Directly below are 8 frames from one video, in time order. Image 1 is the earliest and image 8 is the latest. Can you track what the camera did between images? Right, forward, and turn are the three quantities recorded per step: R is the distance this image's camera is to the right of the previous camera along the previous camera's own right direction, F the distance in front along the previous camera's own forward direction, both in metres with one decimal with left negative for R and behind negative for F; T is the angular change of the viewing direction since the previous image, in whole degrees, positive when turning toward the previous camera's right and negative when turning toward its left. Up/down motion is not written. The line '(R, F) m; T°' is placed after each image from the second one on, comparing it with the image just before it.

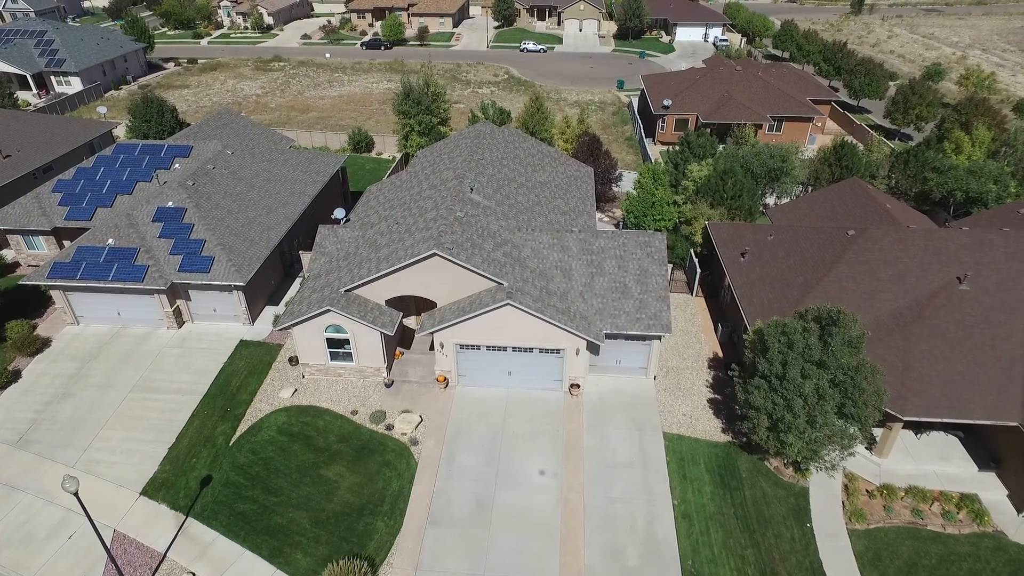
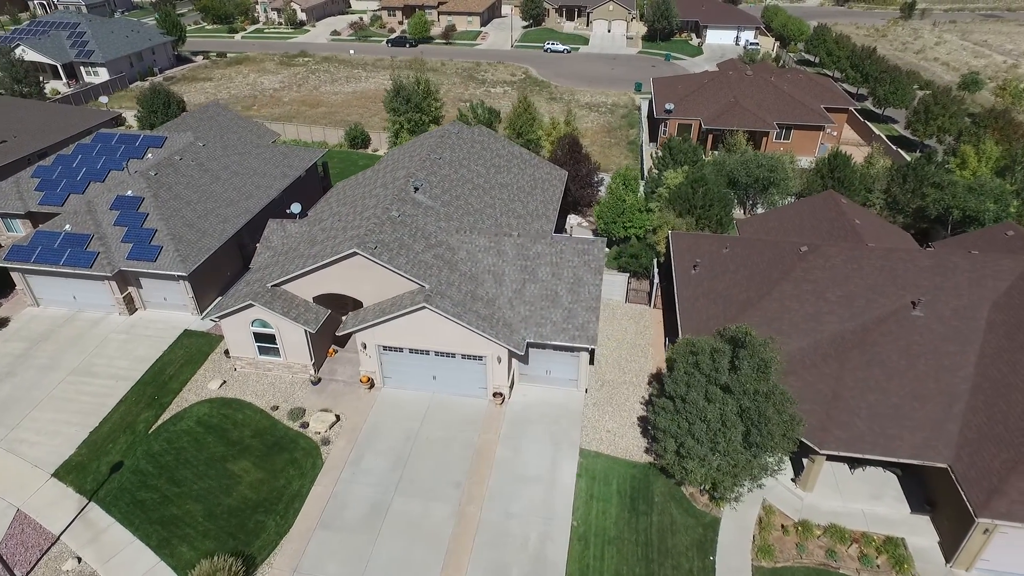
(+4.2, +0.7) m; -4°
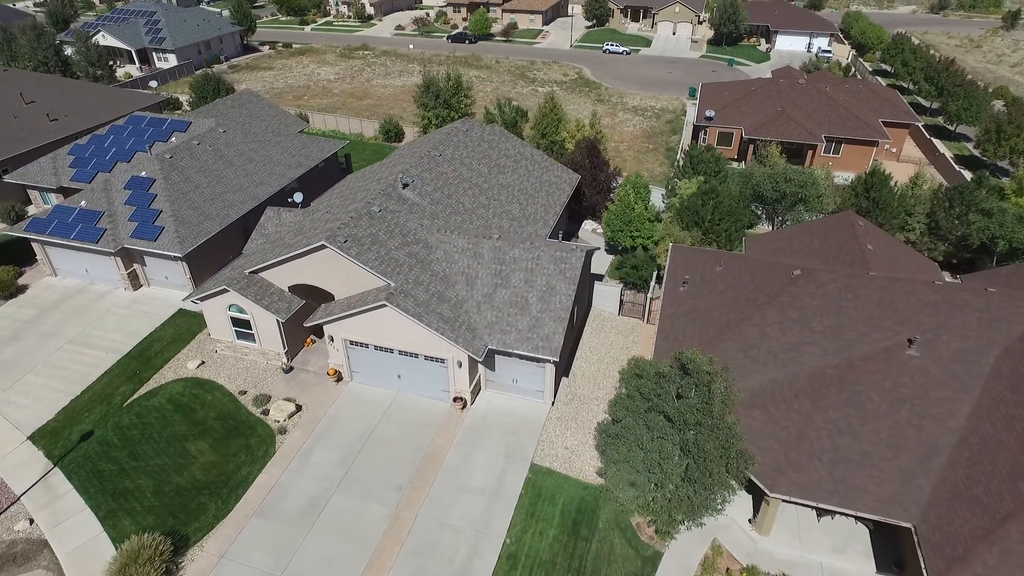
(+3.3, +0.8) m; -6°
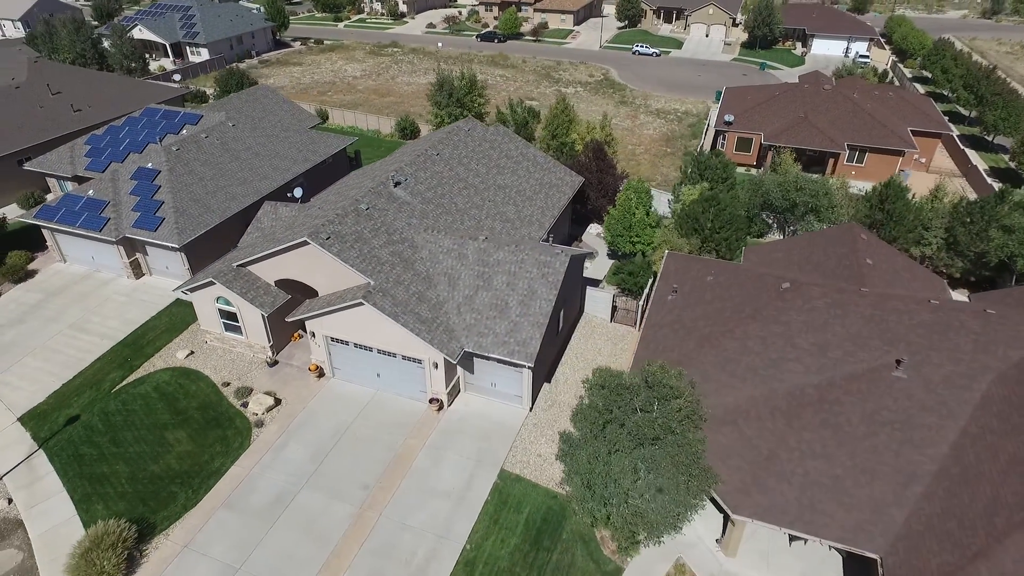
(+1.8, +0.3) m; -3°
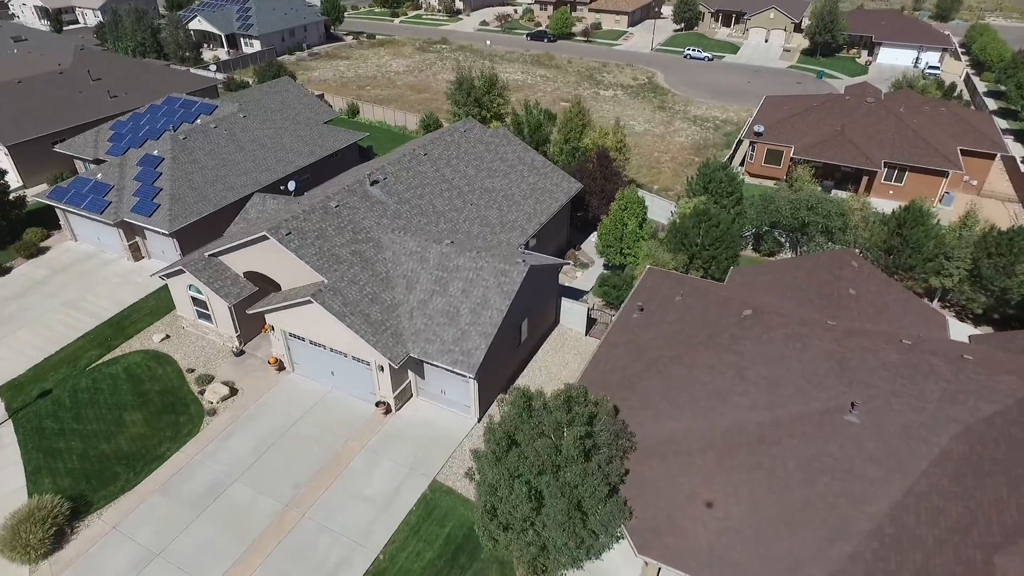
(+3.5, +0.7) m; -6°
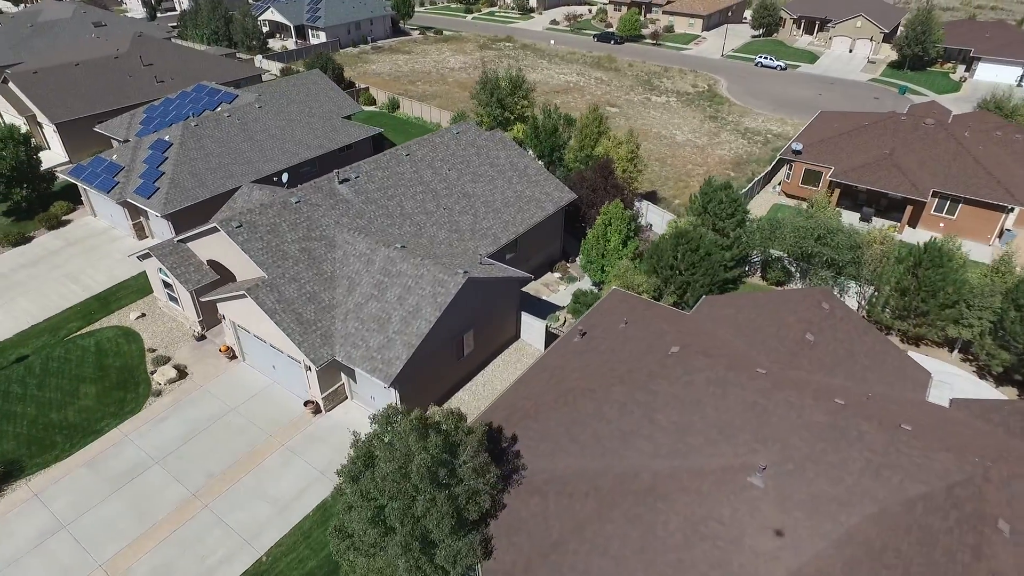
(+4.7, +1.1) m; -7°
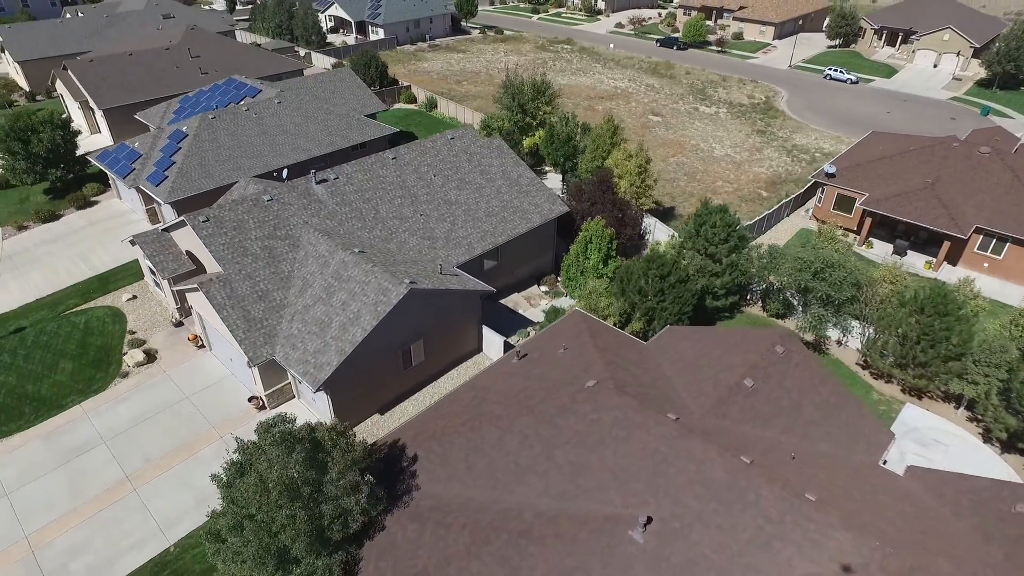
(+4.1, +0.8) m; -7°
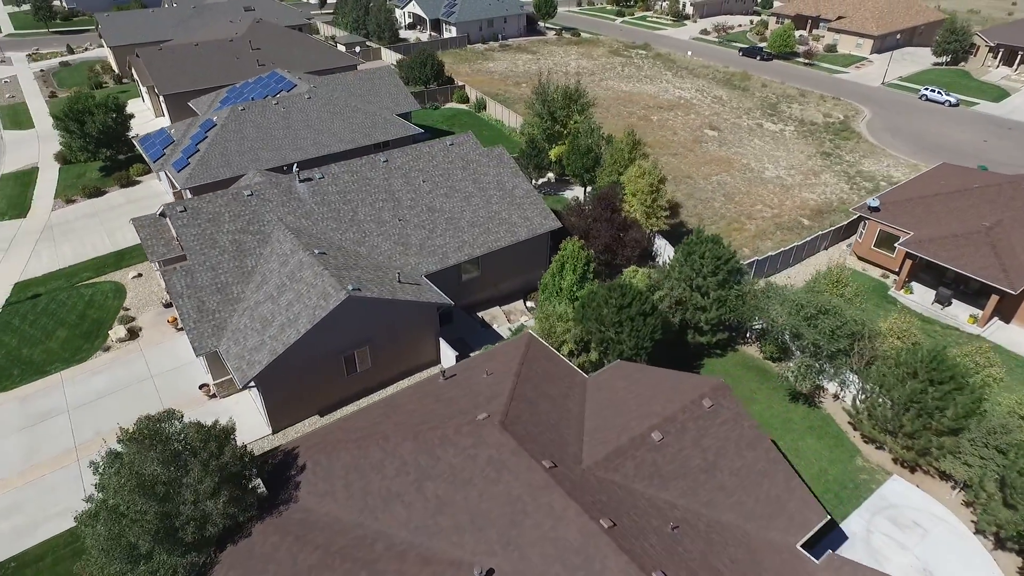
(+4.7, +1.0) m; -8°
